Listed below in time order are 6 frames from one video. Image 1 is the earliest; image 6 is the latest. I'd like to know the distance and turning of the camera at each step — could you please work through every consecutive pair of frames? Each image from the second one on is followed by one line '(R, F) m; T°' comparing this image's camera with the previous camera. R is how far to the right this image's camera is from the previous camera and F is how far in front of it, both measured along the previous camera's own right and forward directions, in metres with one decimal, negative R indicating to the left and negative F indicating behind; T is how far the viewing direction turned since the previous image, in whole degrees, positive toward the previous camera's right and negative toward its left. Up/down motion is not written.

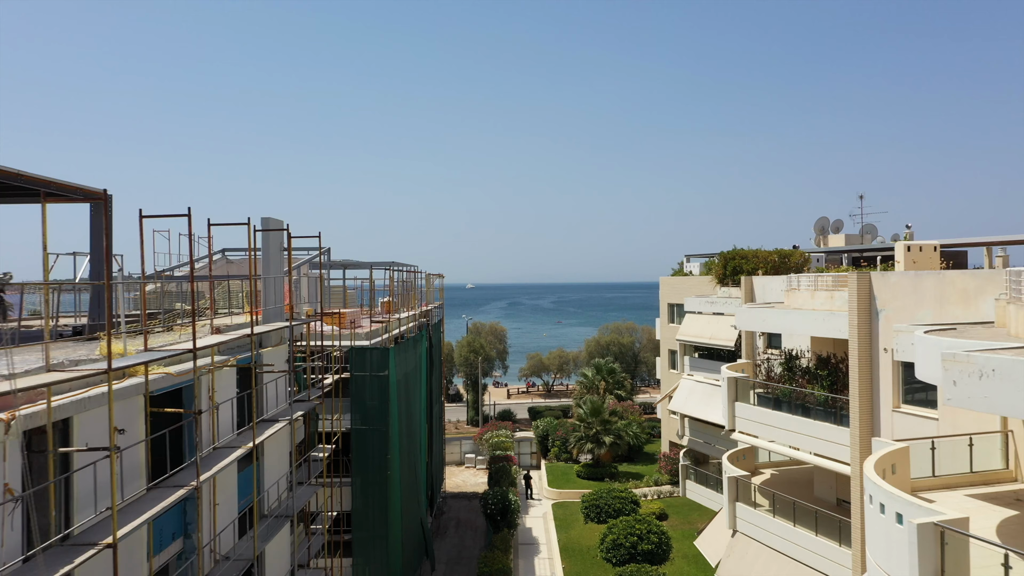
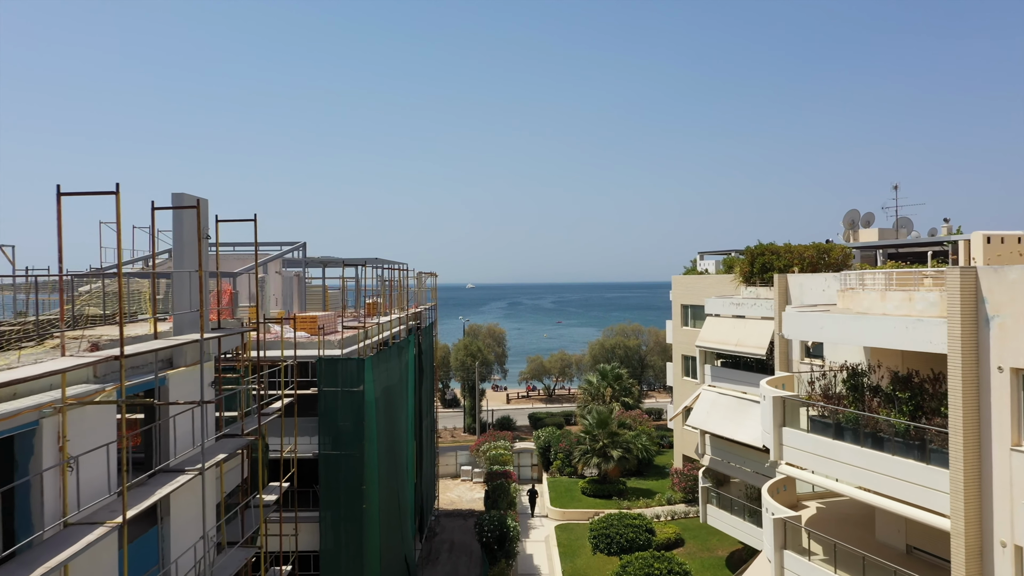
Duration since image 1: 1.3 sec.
(+0.1, +3.2) m; 0°
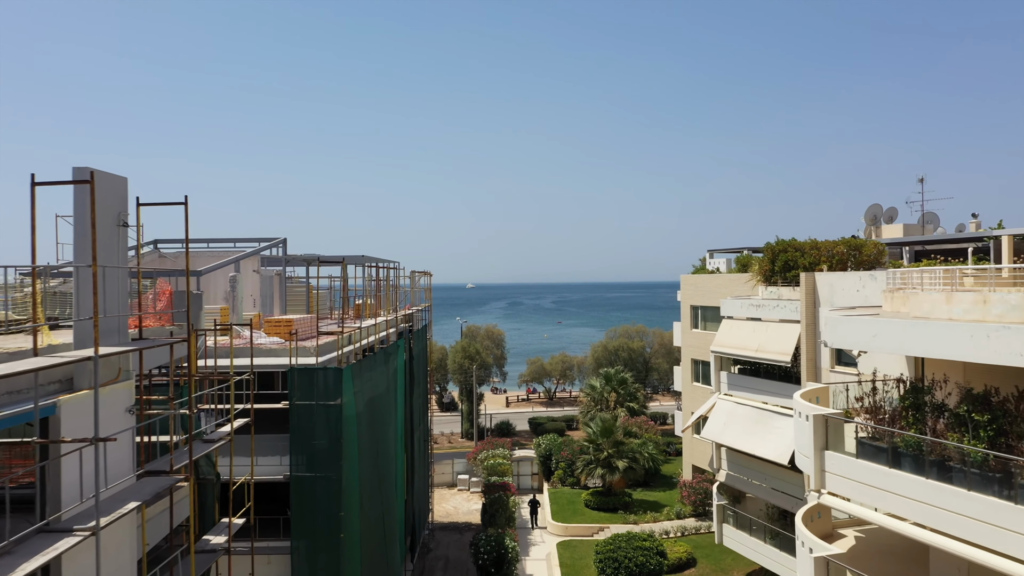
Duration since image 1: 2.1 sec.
(+0.1, +2.1) m; 0°
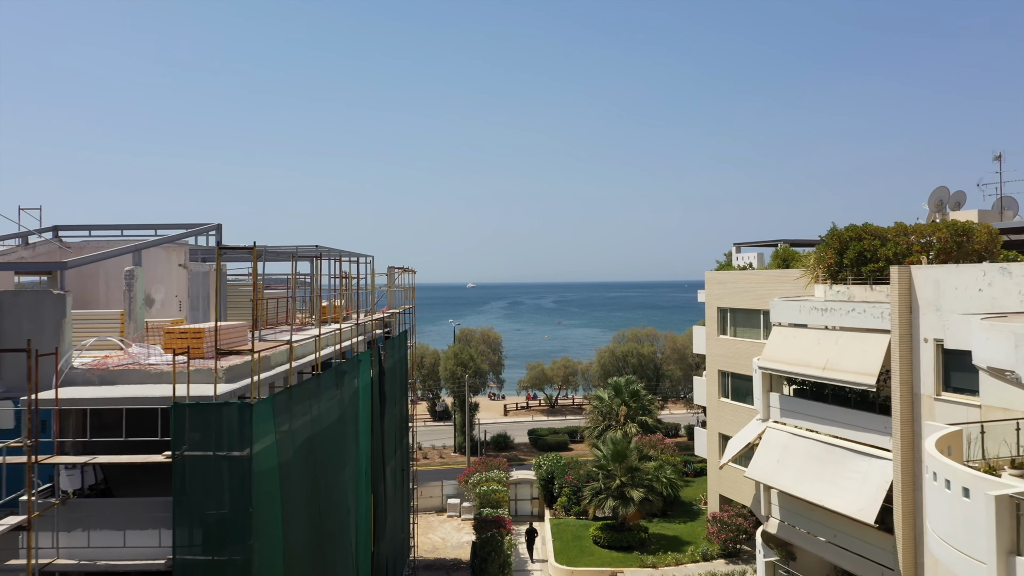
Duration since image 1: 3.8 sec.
(+0.2, +4.9) m; 0°
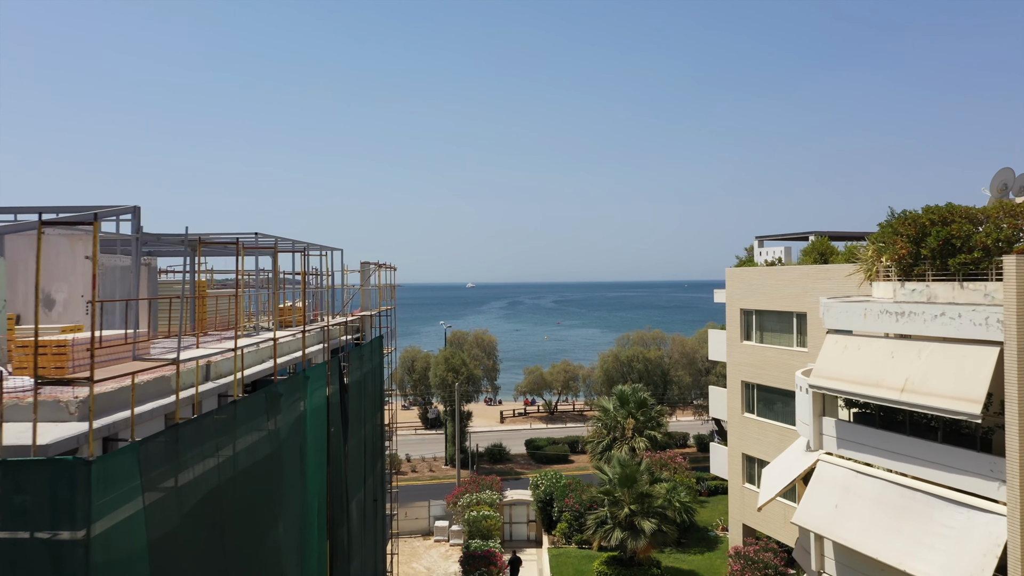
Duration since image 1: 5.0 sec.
(+0.3, +3.7) m; 0°
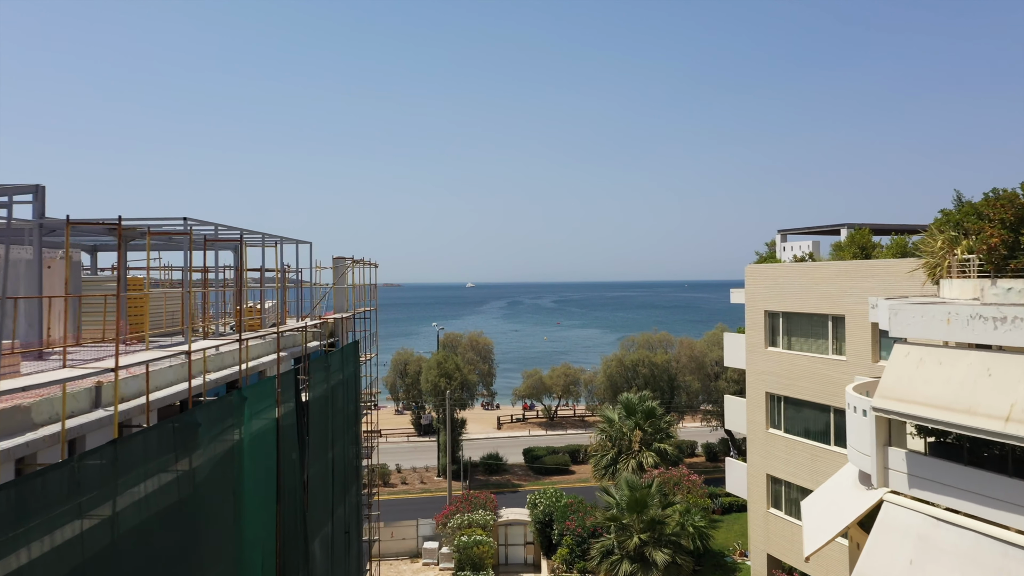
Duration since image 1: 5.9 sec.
(+0.2, +2.9) m; 0°
